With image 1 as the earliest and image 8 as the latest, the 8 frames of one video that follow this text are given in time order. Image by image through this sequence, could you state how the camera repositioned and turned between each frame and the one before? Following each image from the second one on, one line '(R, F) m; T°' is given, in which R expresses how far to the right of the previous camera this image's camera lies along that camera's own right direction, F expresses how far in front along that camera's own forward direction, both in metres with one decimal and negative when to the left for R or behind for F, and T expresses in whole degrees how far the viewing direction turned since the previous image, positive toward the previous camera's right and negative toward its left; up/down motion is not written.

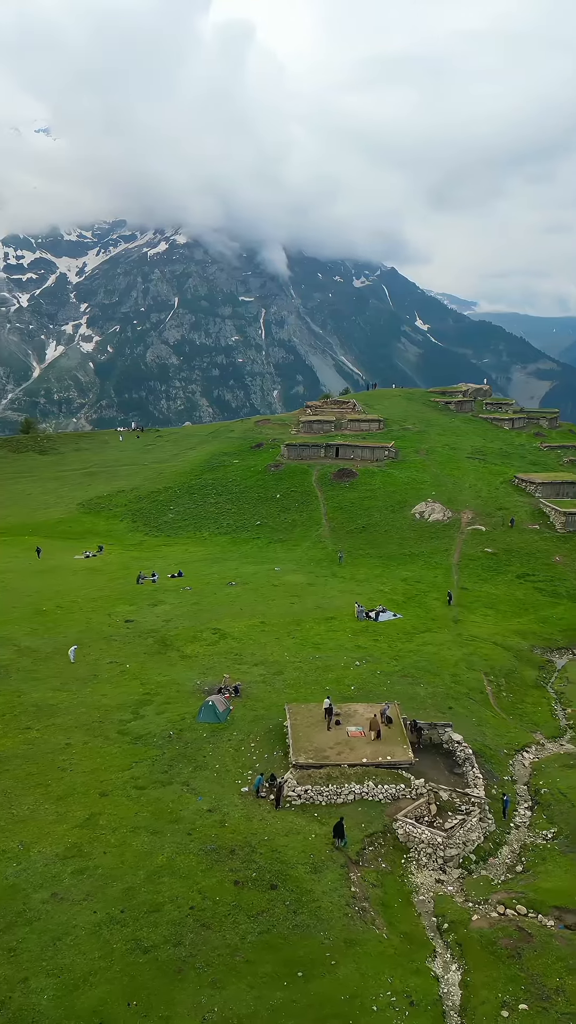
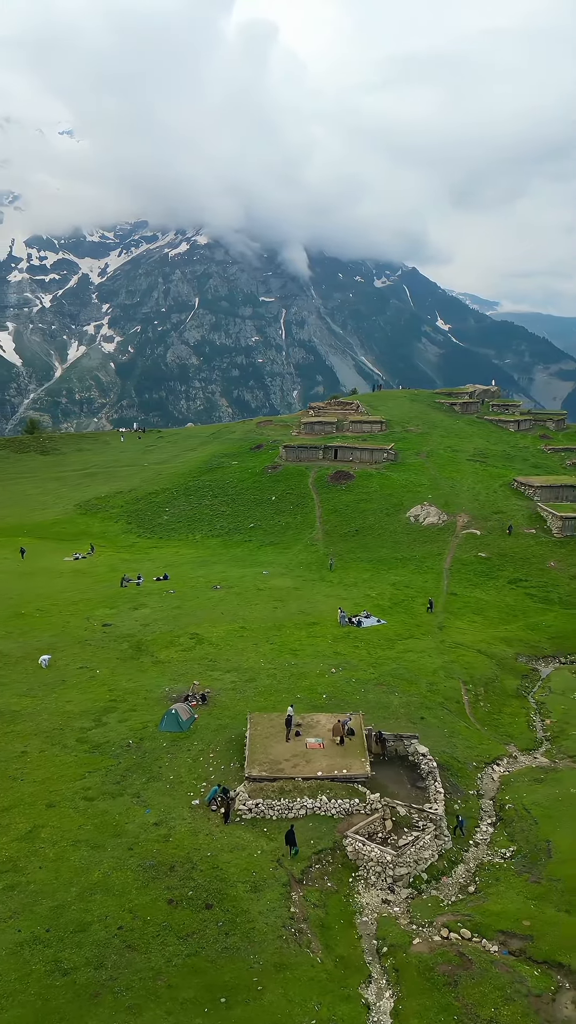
(+2.5, +0.8) m; -1°
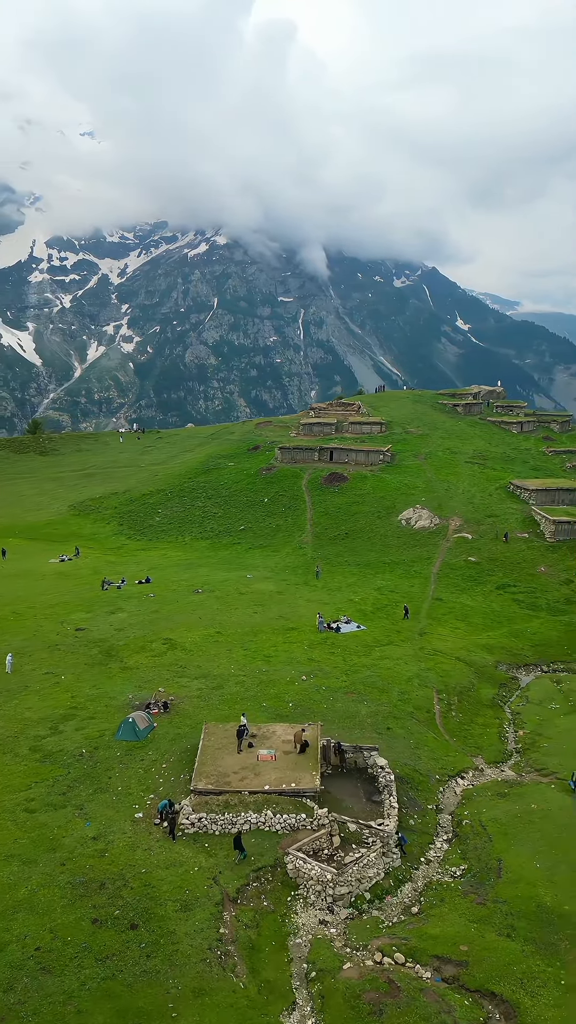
(+2.6, +0.9) m; -1°
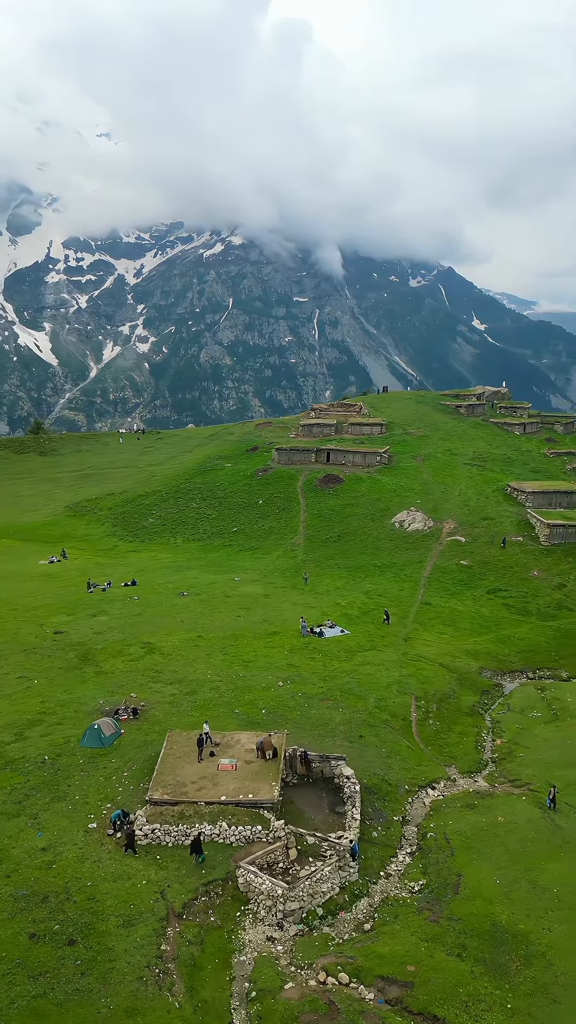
(+2.0, +0.7) m; -1°
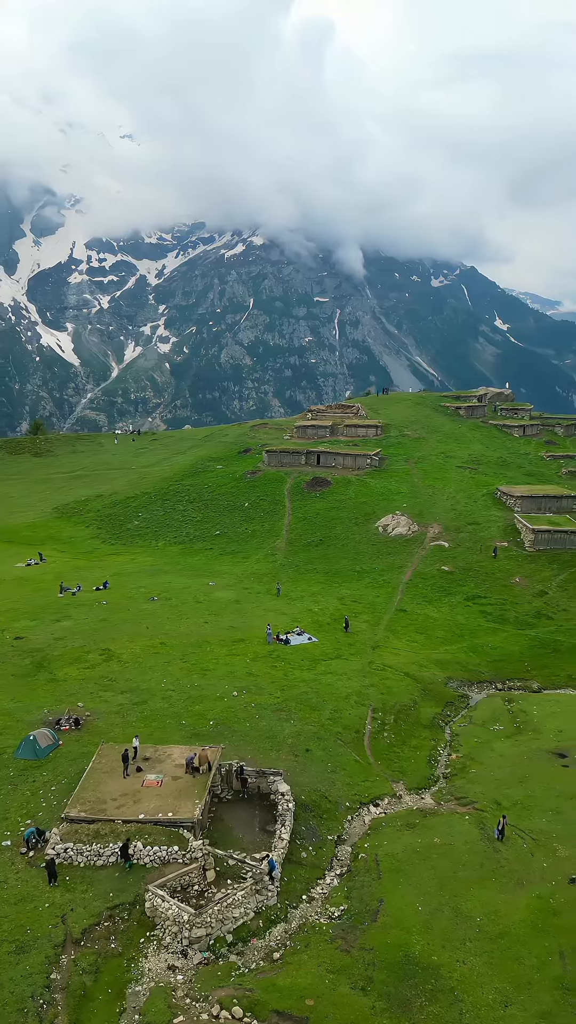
(+3.4, +1.1) m; -1°
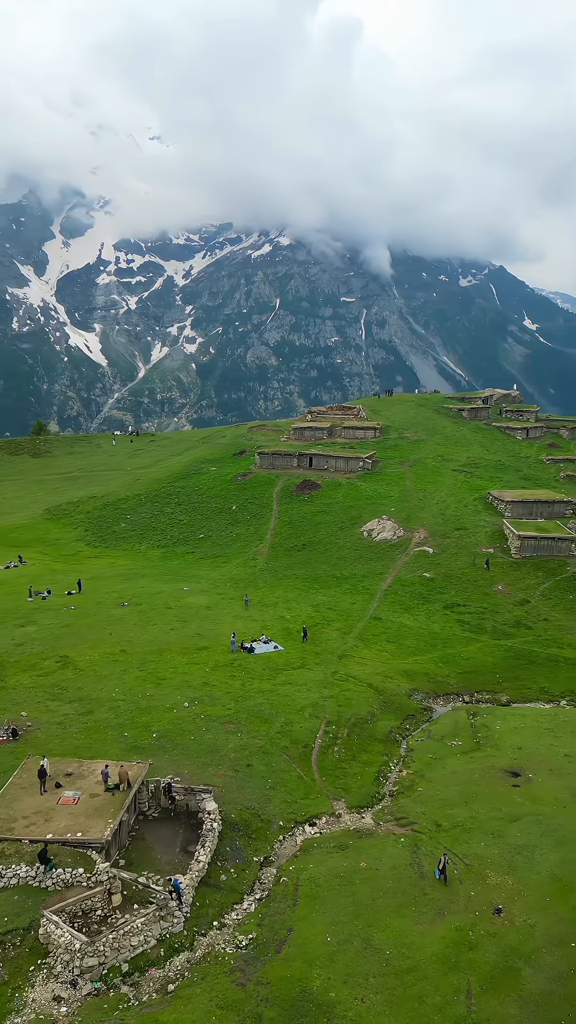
(+3.8, +1.2) m; -2°
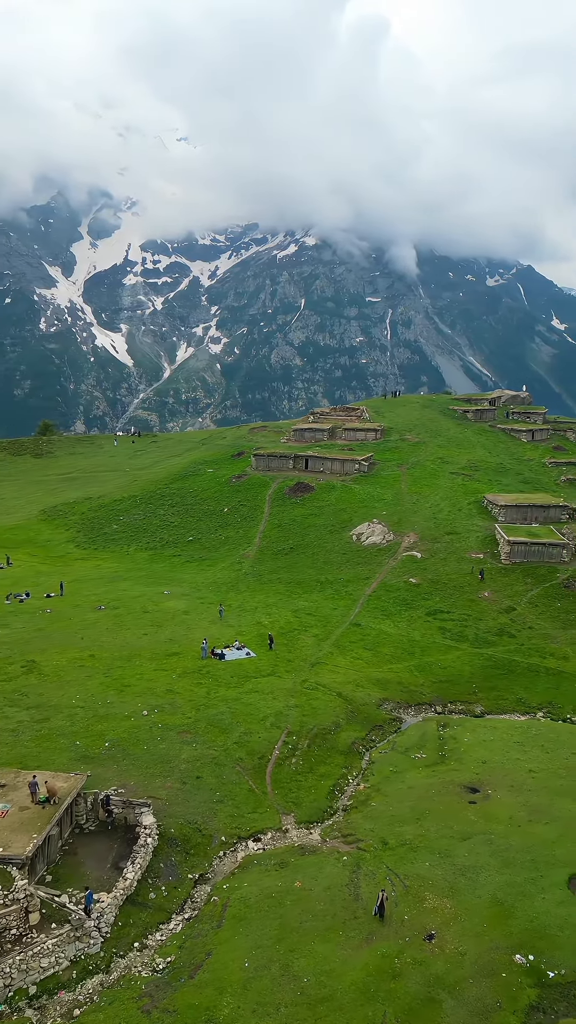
(+3.2, +1.0) m; -2°
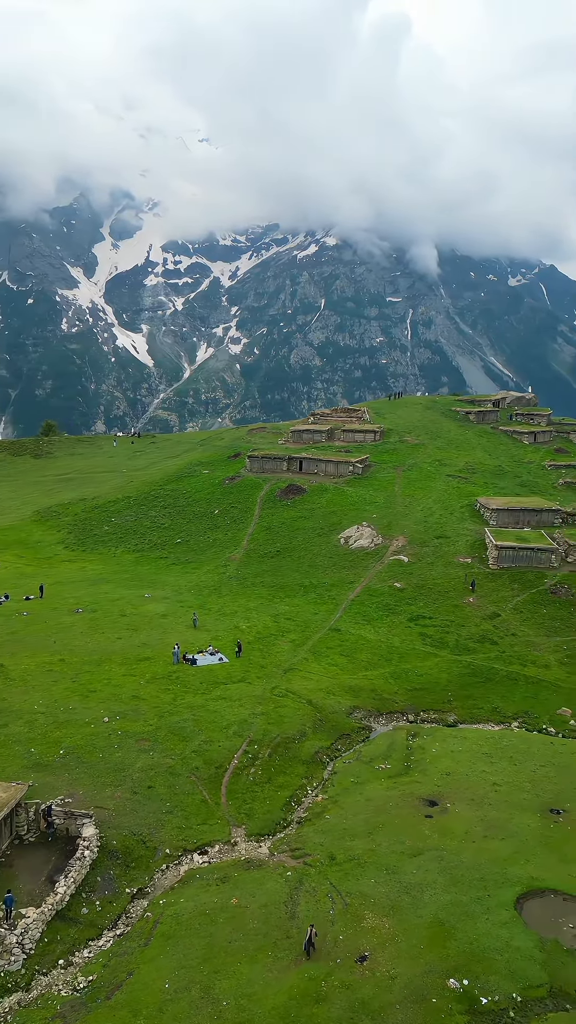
(+2.8, +0.8) m; -1°
